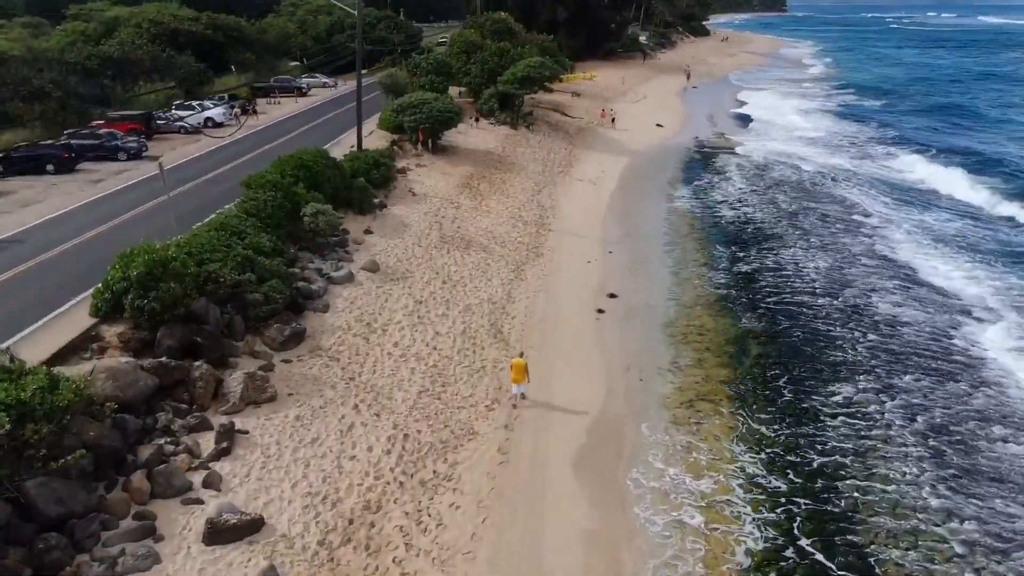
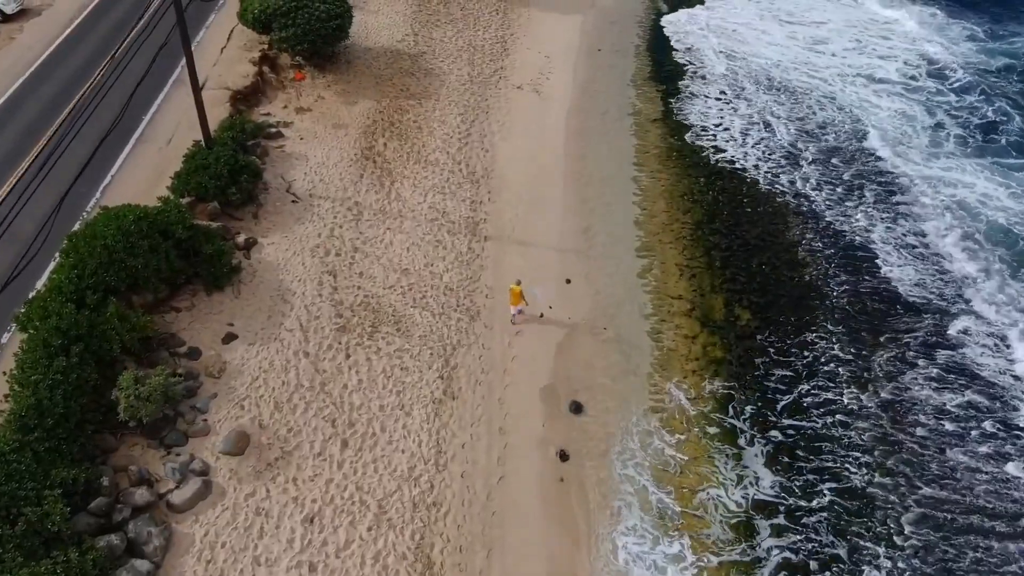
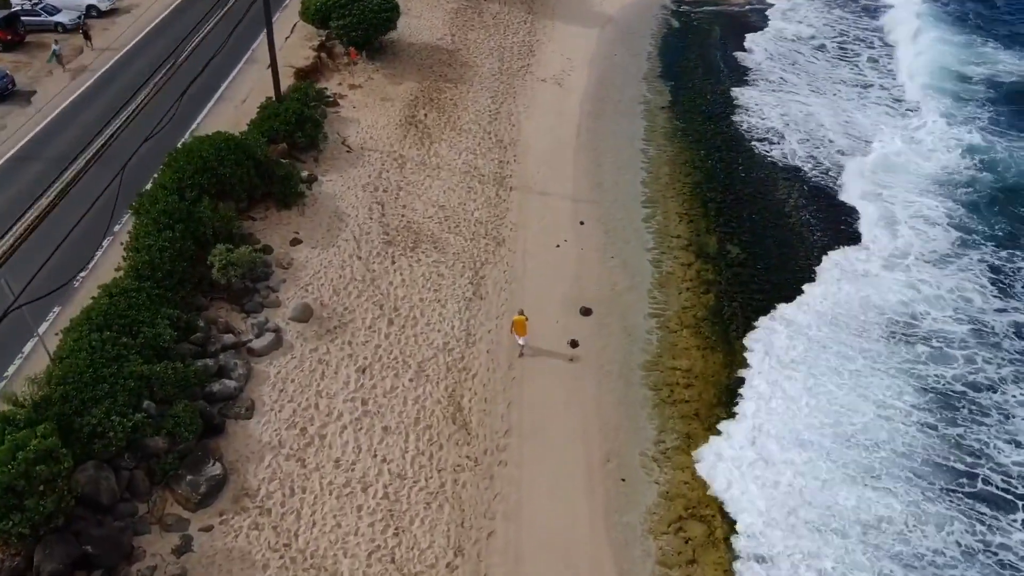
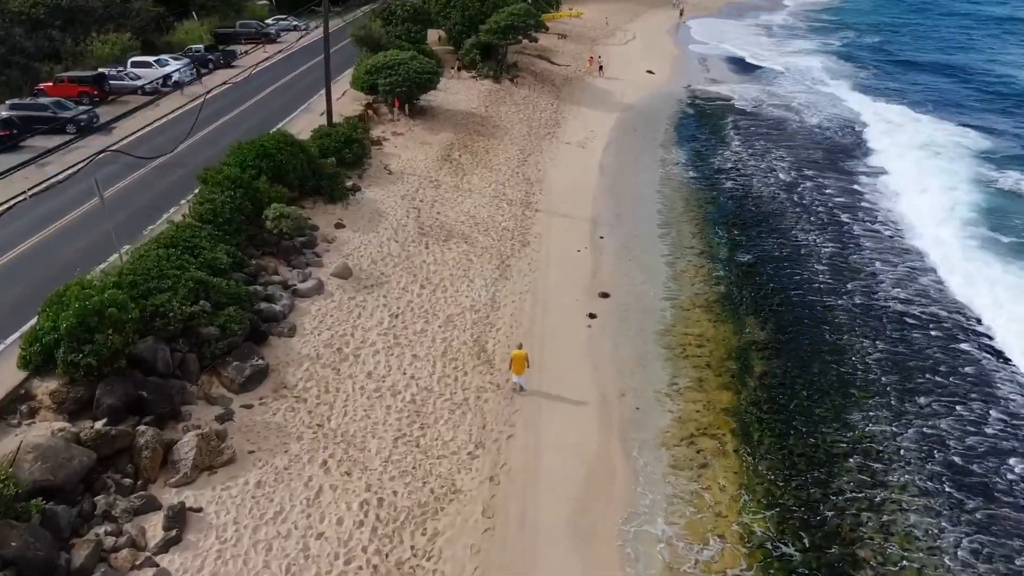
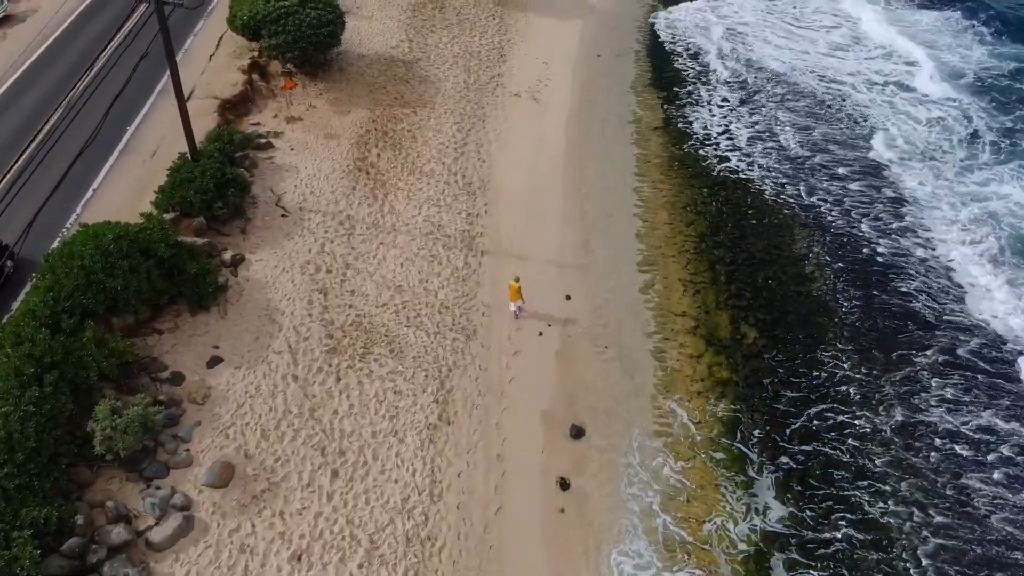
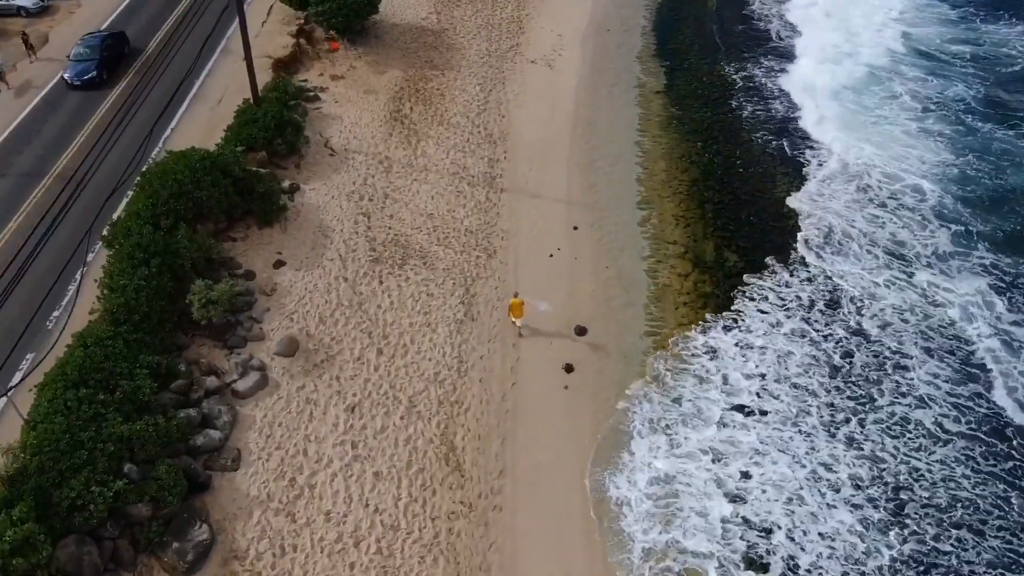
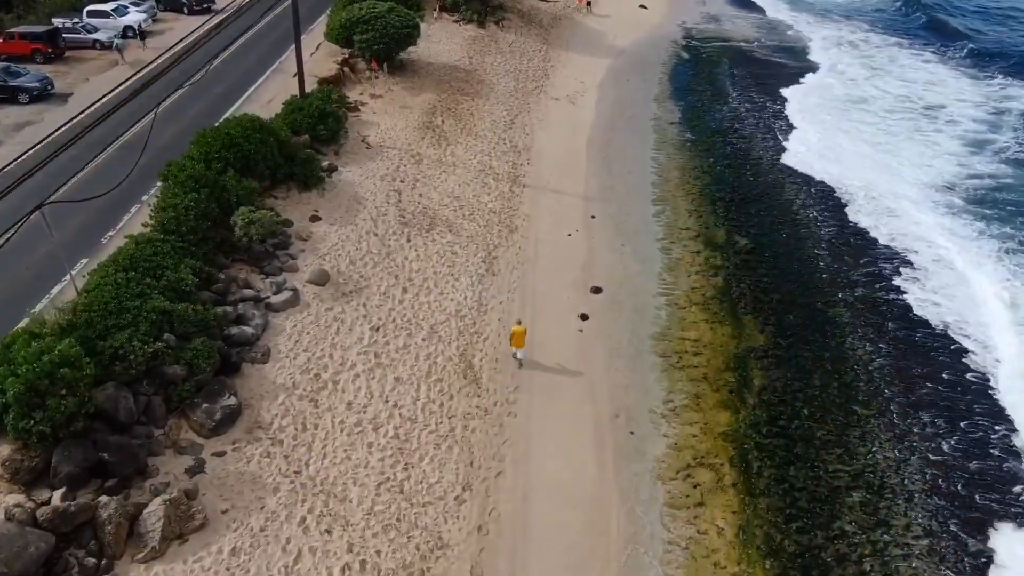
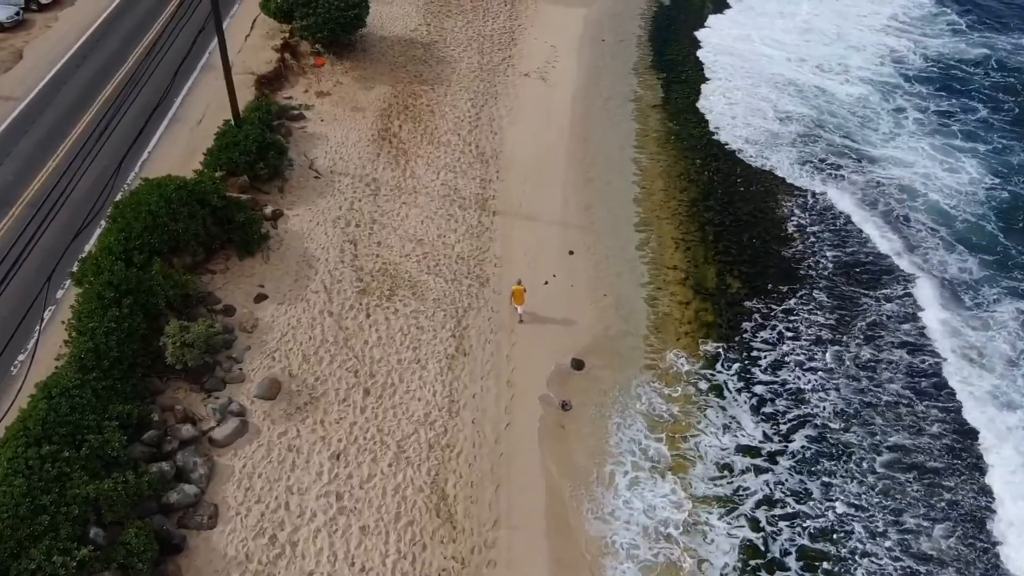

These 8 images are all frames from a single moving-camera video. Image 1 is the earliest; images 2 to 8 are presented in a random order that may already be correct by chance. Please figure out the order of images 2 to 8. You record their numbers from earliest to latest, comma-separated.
4, 7, 3, 6, 8, 2, 5
